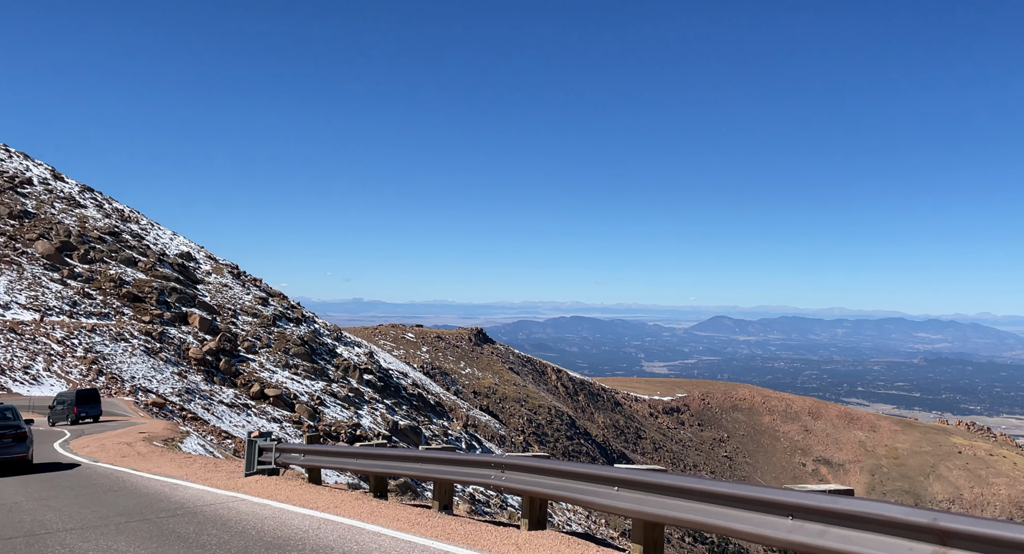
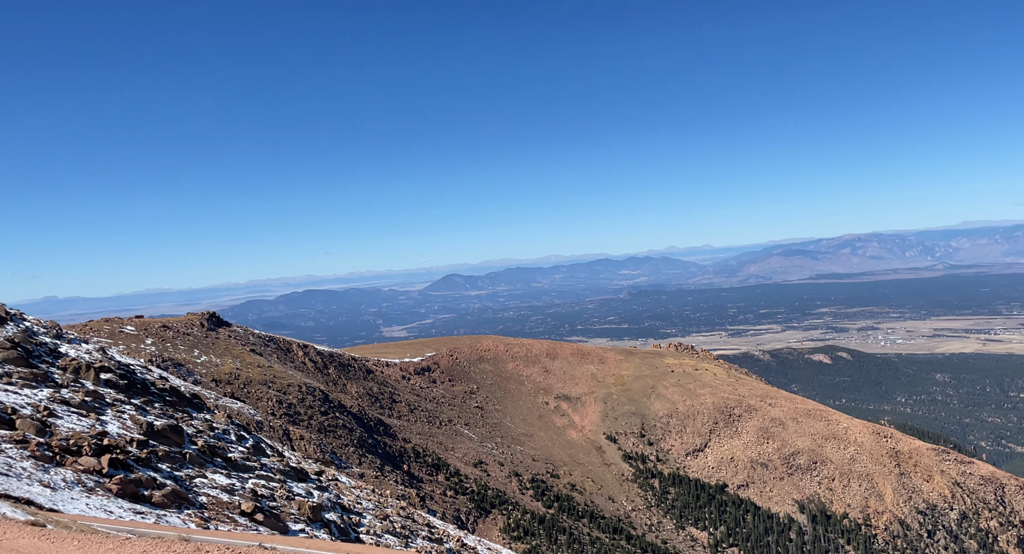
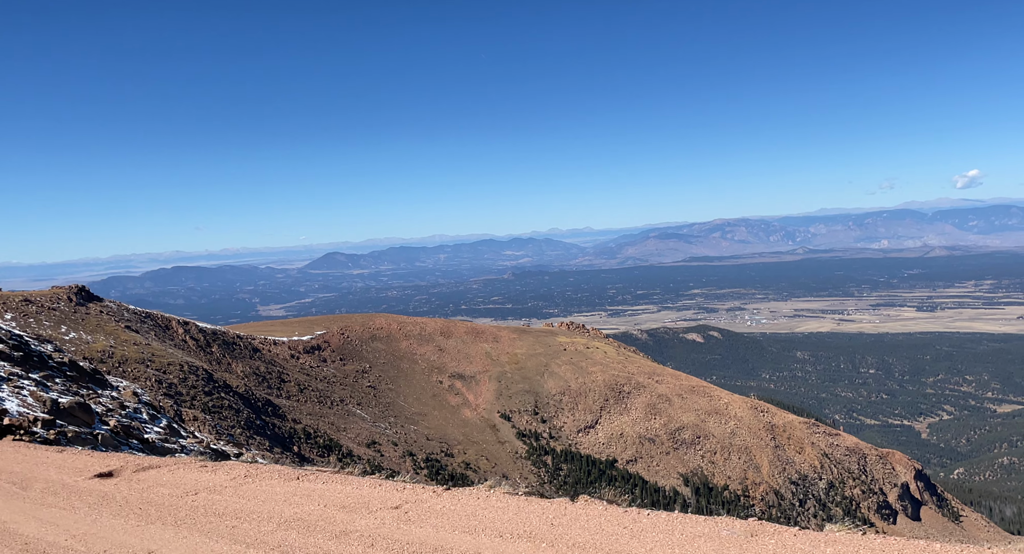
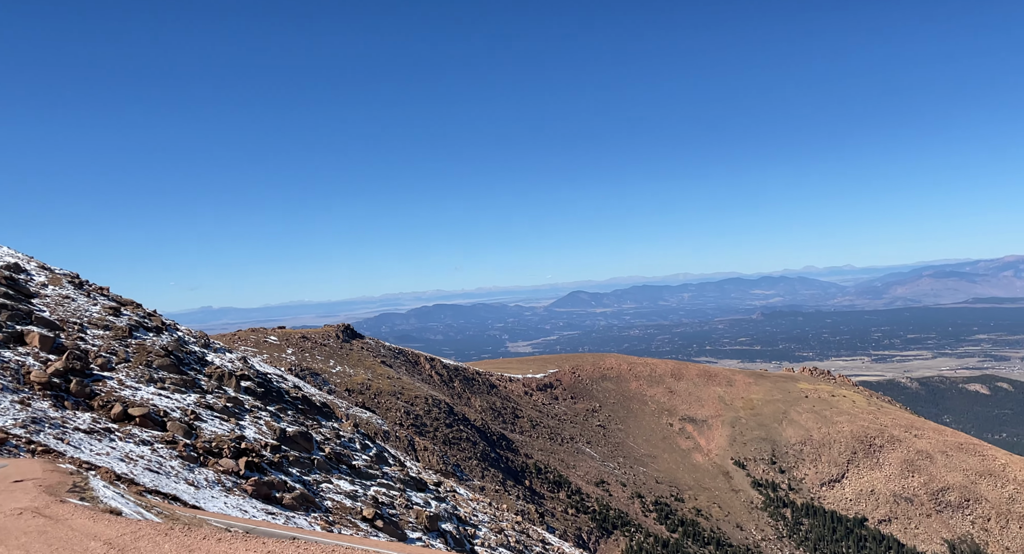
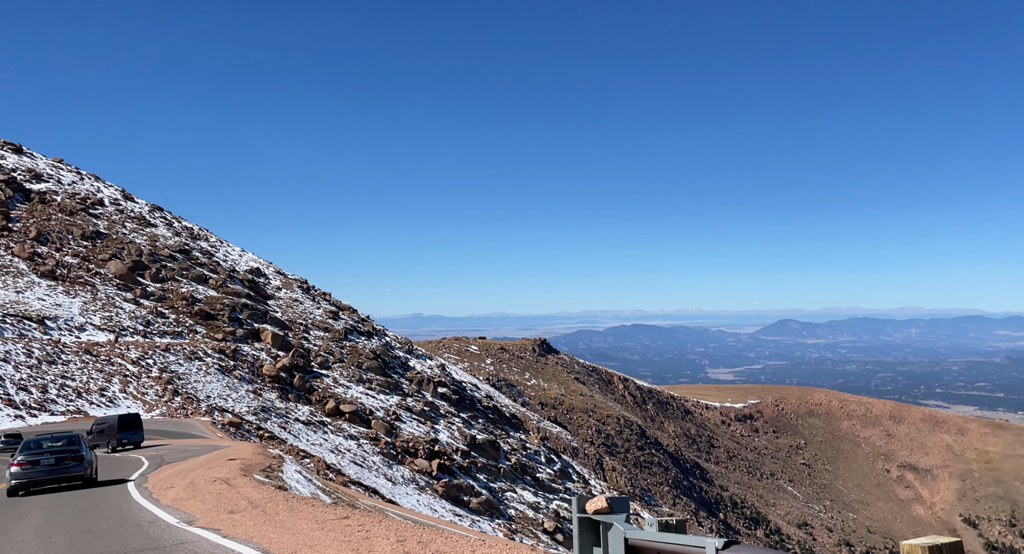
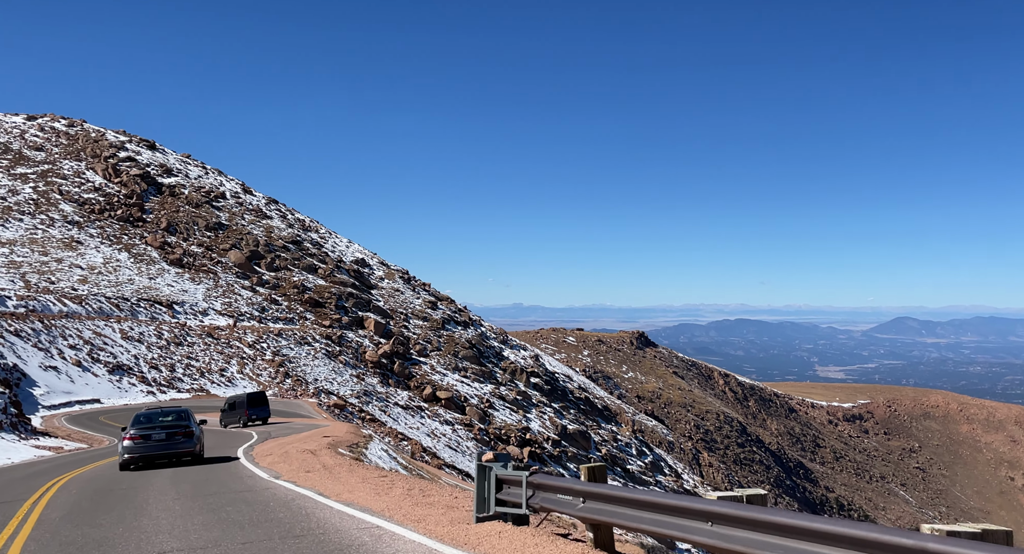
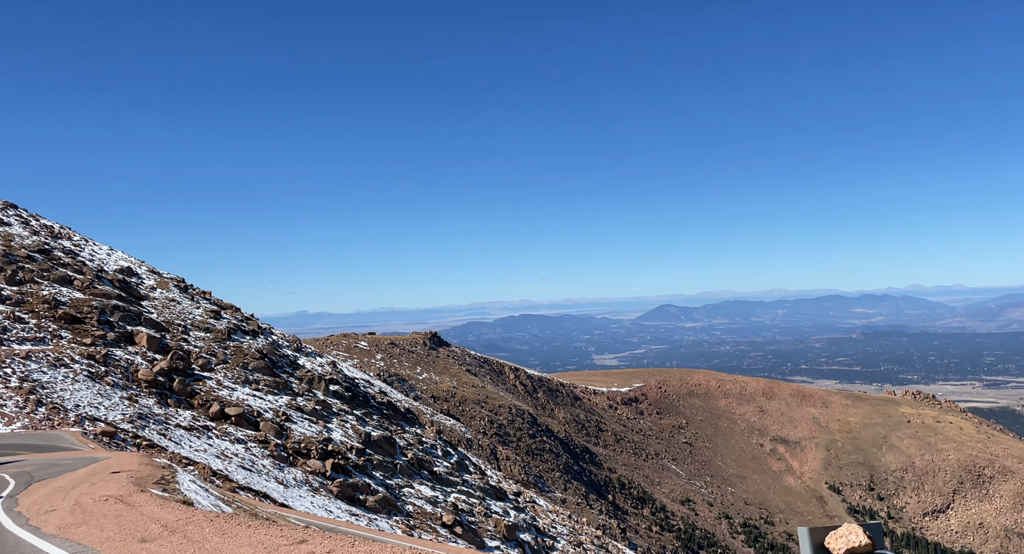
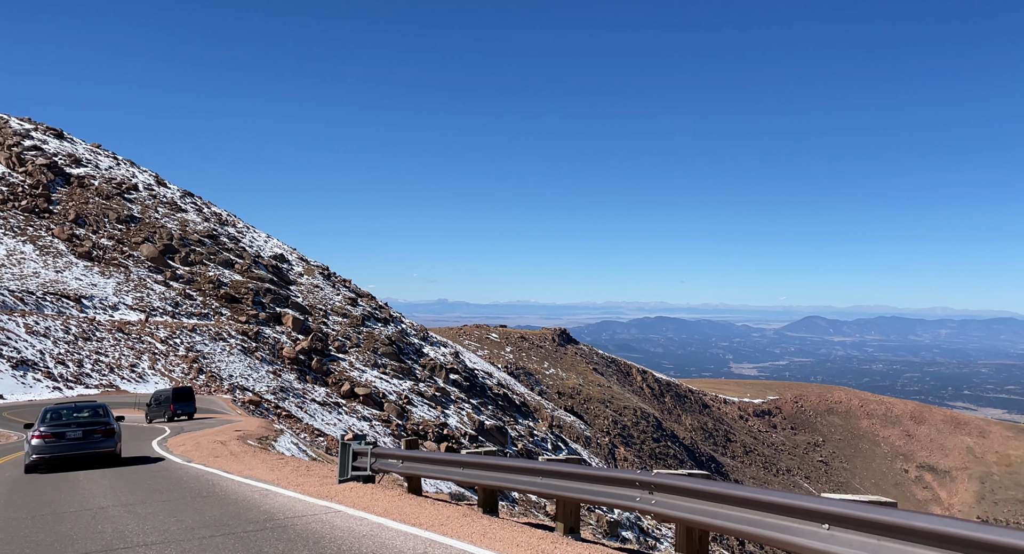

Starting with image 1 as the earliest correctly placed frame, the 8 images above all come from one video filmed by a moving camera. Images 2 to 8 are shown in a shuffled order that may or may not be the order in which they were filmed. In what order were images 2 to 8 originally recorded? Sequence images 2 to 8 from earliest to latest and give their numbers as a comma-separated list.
8, 6, 5, 7, 4, 2, 3
